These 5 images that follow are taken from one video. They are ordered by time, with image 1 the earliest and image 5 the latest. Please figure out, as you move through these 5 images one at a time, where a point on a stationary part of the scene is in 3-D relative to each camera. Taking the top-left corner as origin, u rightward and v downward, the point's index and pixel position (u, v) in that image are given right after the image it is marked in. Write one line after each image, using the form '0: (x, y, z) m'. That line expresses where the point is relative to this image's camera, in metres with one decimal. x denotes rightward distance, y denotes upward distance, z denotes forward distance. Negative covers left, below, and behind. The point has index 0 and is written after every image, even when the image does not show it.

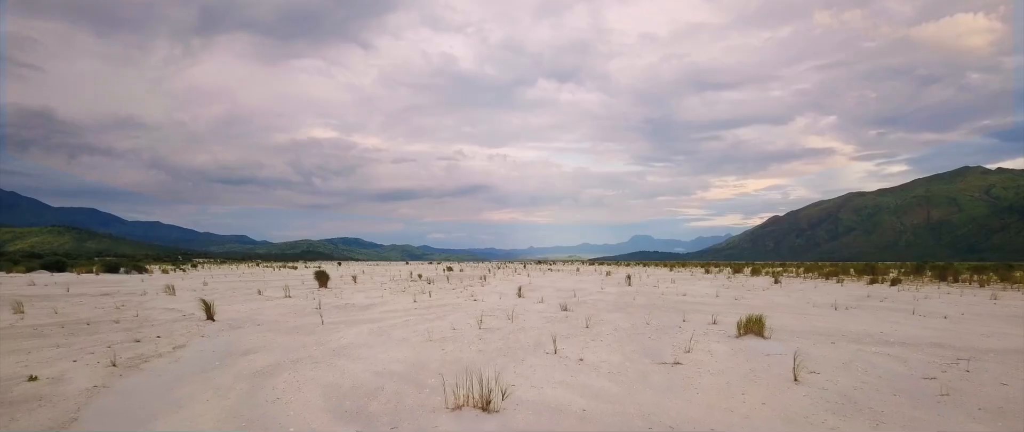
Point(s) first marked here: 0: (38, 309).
0: (-17.0, -3.3, +15.7) m
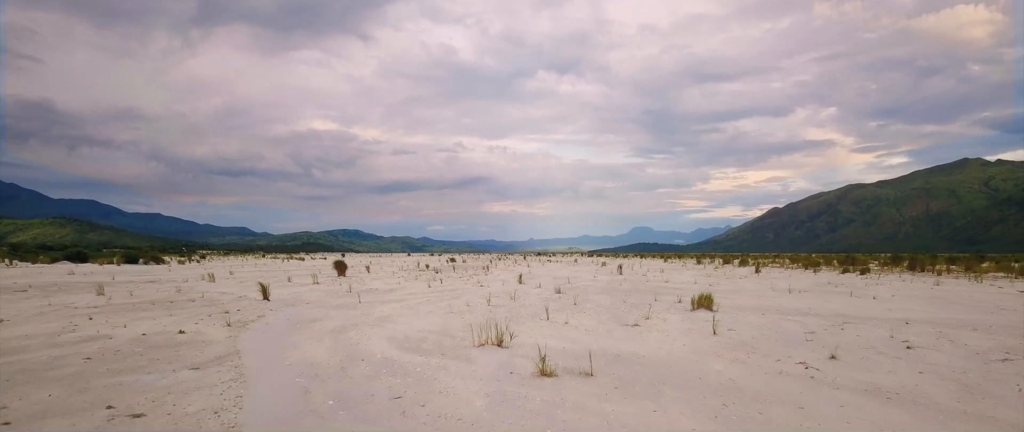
0: (-16.9, -3.2, +18.6) m
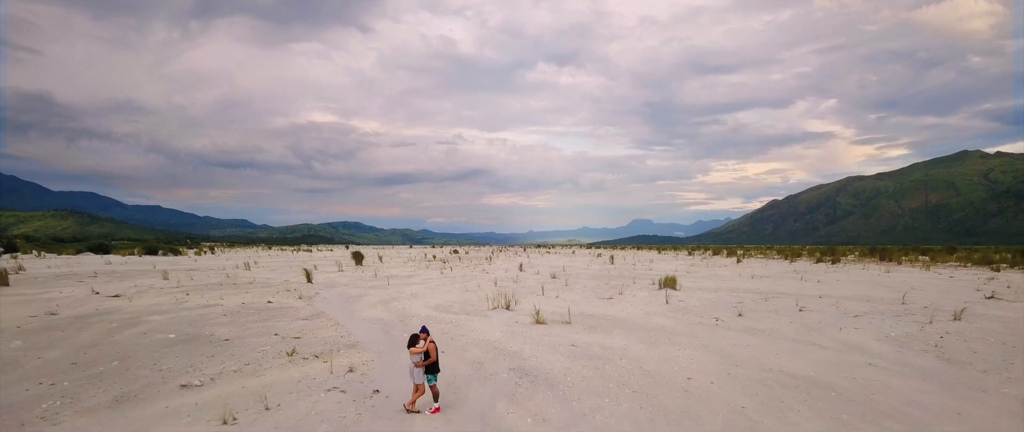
0: (-16.8, -3.0, +21.9) m
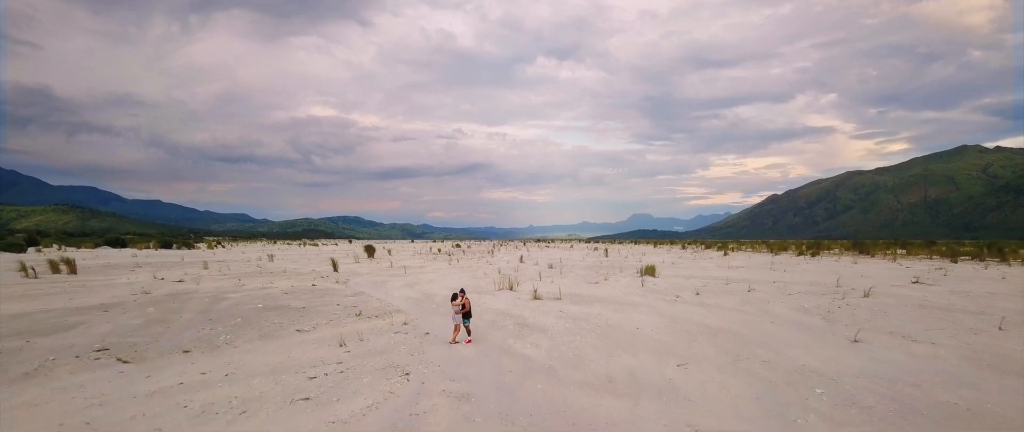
0: (-16.8, -2.8, +24.5) m
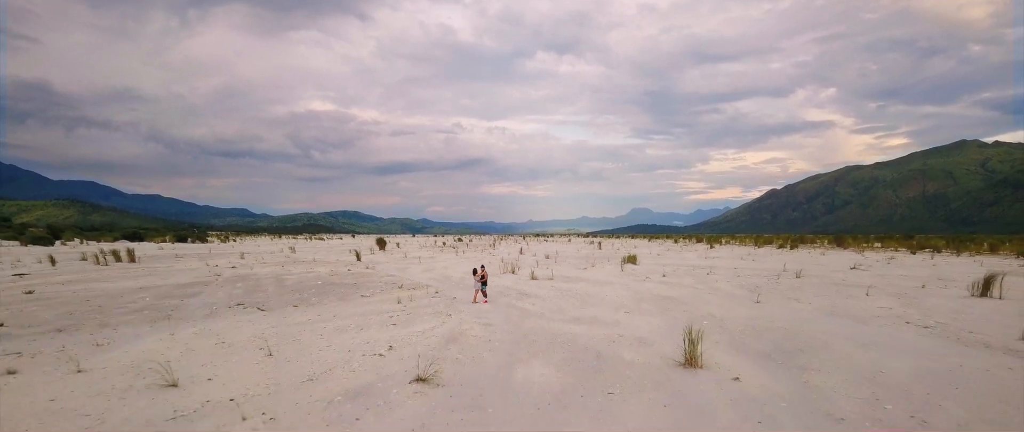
0: (-16.7, -2.6, +27.7) m
